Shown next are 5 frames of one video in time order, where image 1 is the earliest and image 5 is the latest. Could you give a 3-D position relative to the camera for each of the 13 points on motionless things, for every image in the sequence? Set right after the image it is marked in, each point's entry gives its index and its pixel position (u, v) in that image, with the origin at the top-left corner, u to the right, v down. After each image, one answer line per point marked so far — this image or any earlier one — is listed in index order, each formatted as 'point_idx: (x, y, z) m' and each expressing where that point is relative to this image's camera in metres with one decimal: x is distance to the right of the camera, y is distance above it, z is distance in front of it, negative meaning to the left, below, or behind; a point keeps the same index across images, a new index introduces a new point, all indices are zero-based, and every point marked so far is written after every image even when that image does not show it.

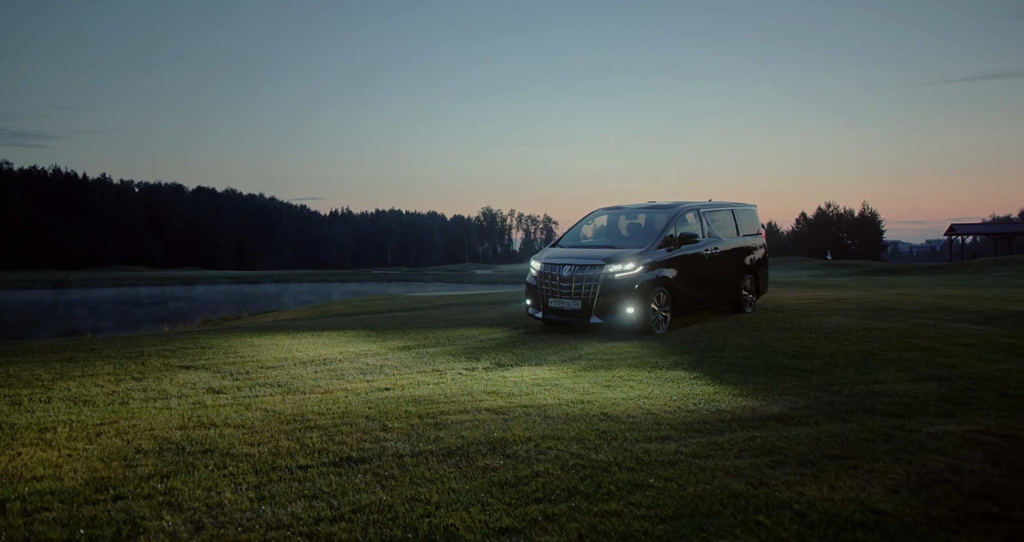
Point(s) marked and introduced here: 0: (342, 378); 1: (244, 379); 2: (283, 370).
0: (-1.8, -1.2, +7.2) m
1: (-2.9, -1.2, +7.0) m
2: (-2.7, -1.2, +7.6) m
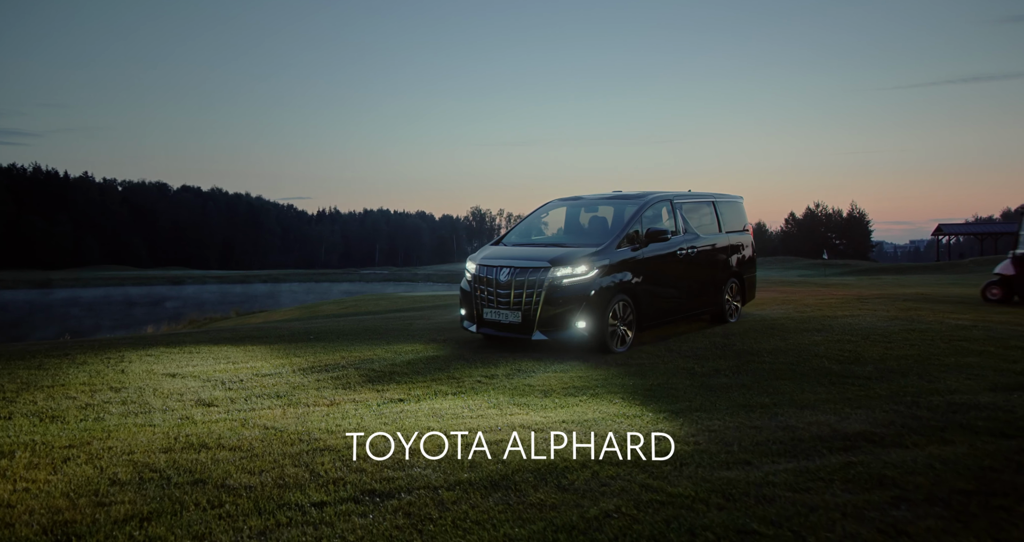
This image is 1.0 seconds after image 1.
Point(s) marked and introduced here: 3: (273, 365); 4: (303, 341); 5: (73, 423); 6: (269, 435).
0: (-1.6, -1.1, +6.4) m
1: (-2.7, -1.2, +6.3) m
2: (-2.4, -1.1, +6.8) m
3: (-2.8, -1.1, +7.6) m
4: (-3.2, -1.1, +9.8) m
5: (-3.4, -1.2, +5.0) m
6: (-1.8, -1.2, +4.7) m
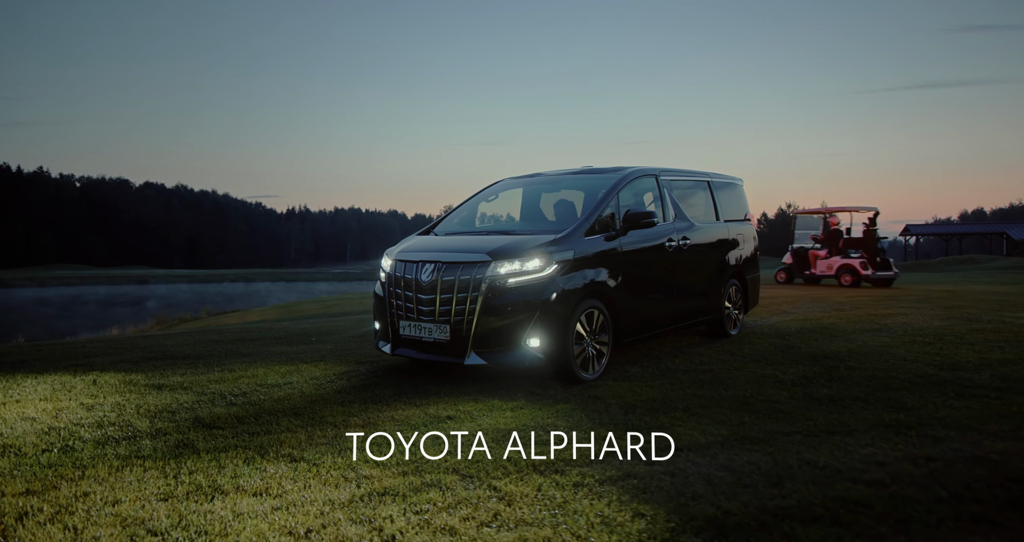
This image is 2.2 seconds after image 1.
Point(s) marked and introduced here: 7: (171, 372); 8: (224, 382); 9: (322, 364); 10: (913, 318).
0: (-1.1, -1.0, +5.3) m
1: (-2.1, -1.1, +5.1) m
2: (-1.9, -1.1, +5.6) m
3: (-2.3, -1.0, +6.4) m
4: (-2.8, -1.0, +8.6) m
5: (-2.8, -1.1, +3.8) m
6: (-1.1, -1.1, +3.6) m
7: (-3.3, -1.0, +6.2) m
8: (-2.6, -1.0, +5.9) m
9: (-2.1, -1.0, +7.0) m
10: (+6.2, -0.7, +10.0) m
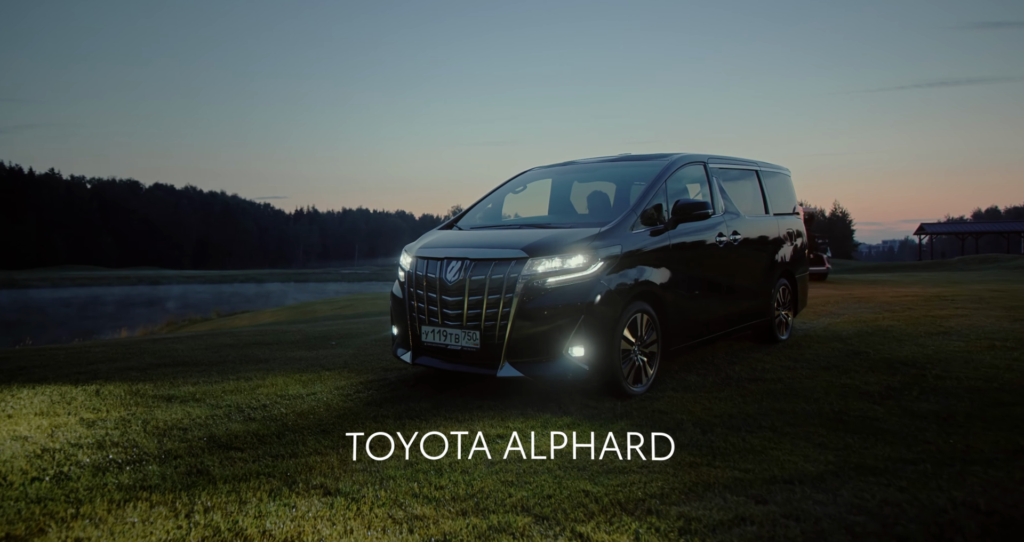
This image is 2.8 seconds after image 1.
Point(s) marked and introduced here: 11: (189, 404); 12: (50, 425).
0: (-0.7, -1.0, +4.7) m
1: (-1.7, -1.0, +4.5) m
2: (-1.5, -1.0, +5.0) m
3: (-1.9, -1.0, +5.8) m
4: (-2.4, -1.0, +8.0) m
5: (-2.4, -1.1, +3.2) m
6: (-0.8, -1.1, +3.0) m
7: (-2.9, -0.9, +5.6) m
8: (-2.2, -1.0, +5.3) m
9: (-1.6, -1.0, +6.4) m
10: (+6.7, -0.7, +9.3) m
11: (-2.4, -1.0, +4.8) m
12: (-3.0, -1.0, +4.2) m
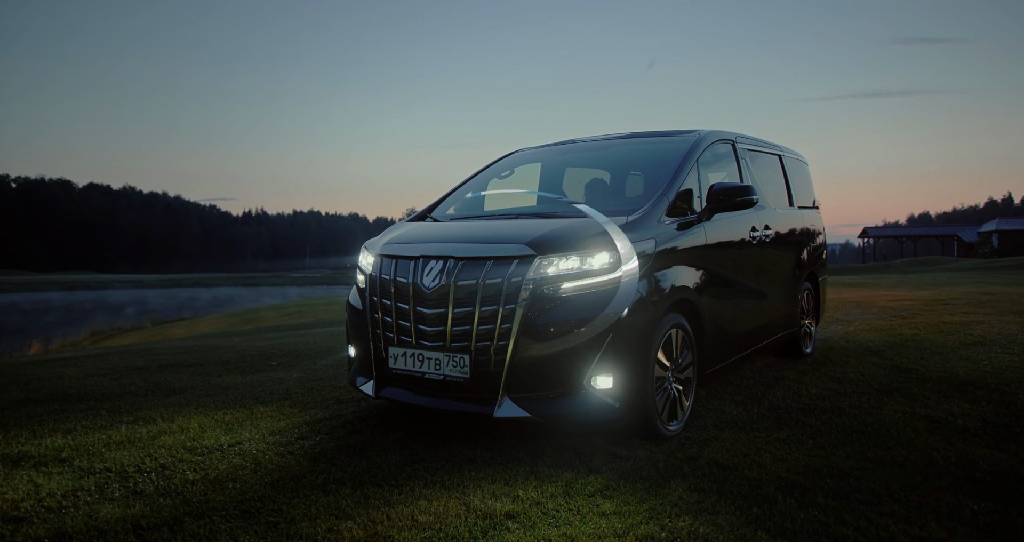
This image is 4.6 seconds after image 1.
0: (-0.6, -1.0, +3.3) m
1: (-1.7, -1.1, +3.0) m
2: (-1.5, -1.1, +3.5) m
3: (-1.9, -1.0, +4.3) m
4: (-2.6, -1.0, +6.5) m
5: (-2.2, -1.1, +1.6) m
6: (-0.6, -1.1, +1.5) m
7: (-2.9, -1.0, +4.0) m
8: (-2.2, -1.0, +3.8) m
9: (-1.7, -1.0, +4.9) m
10: (+6.4, -0.7, +8.4) m
11: (-2.4, -1.0, +3.3) m
12: (-2.9, -1.0, +2.7) m
